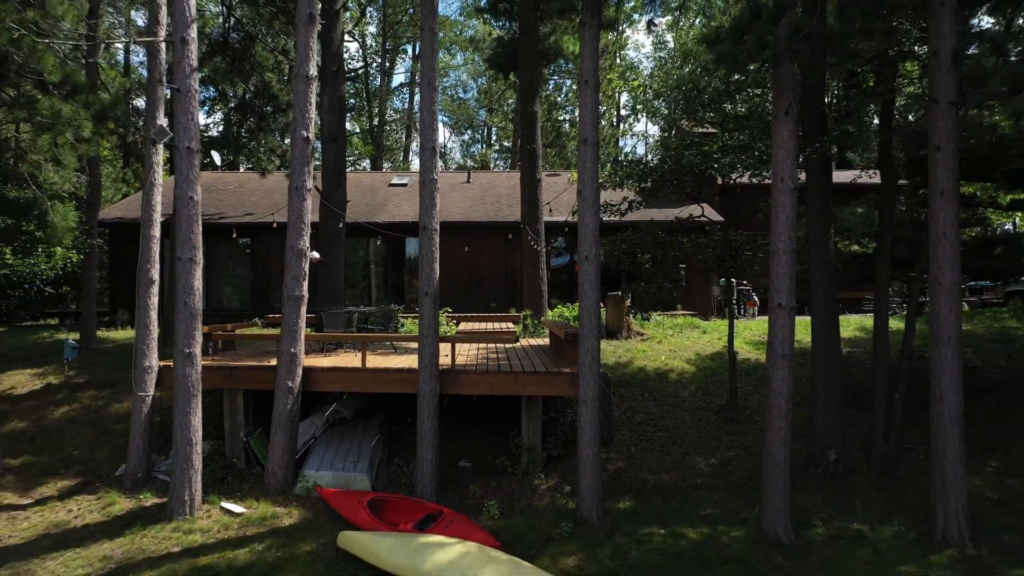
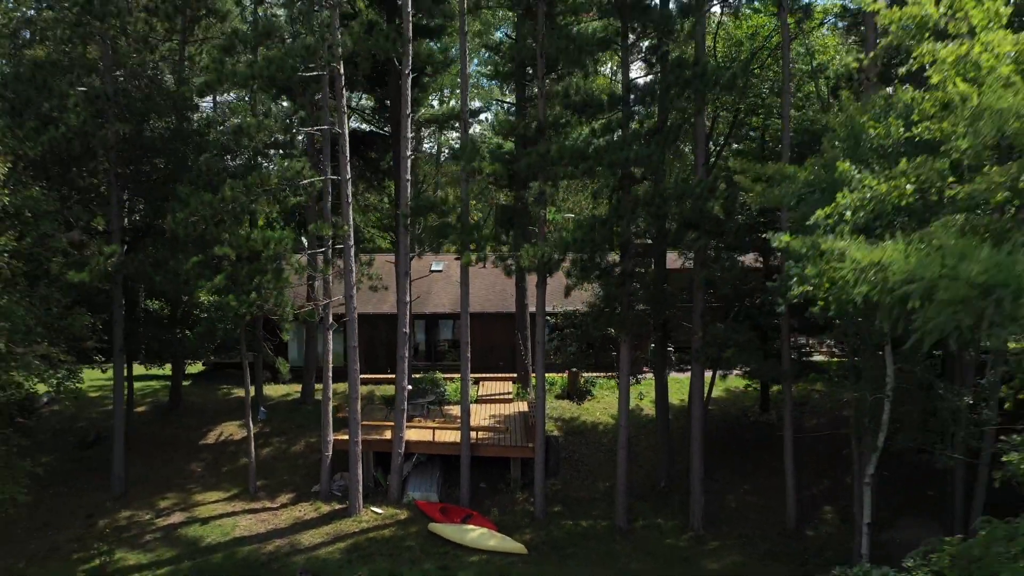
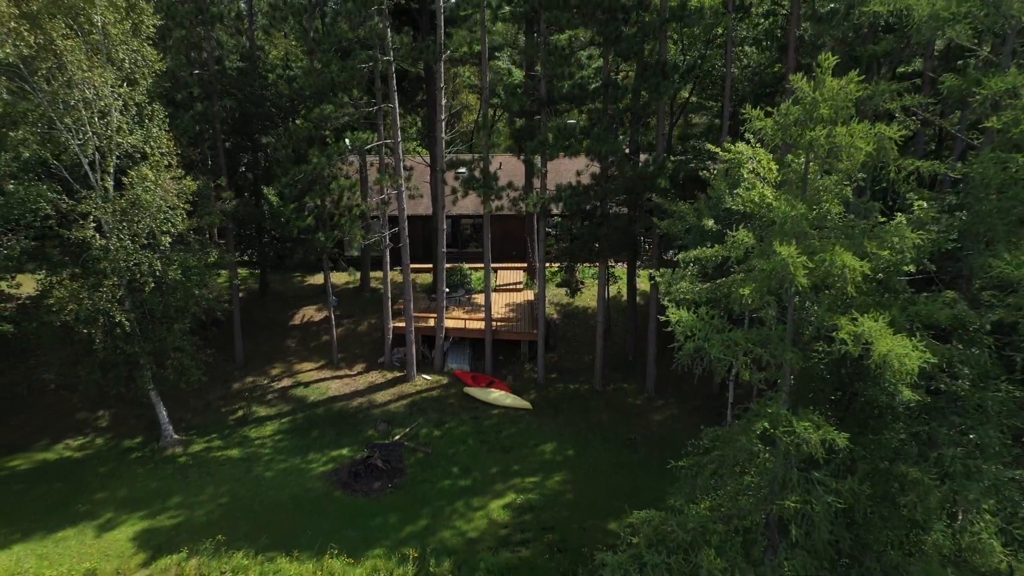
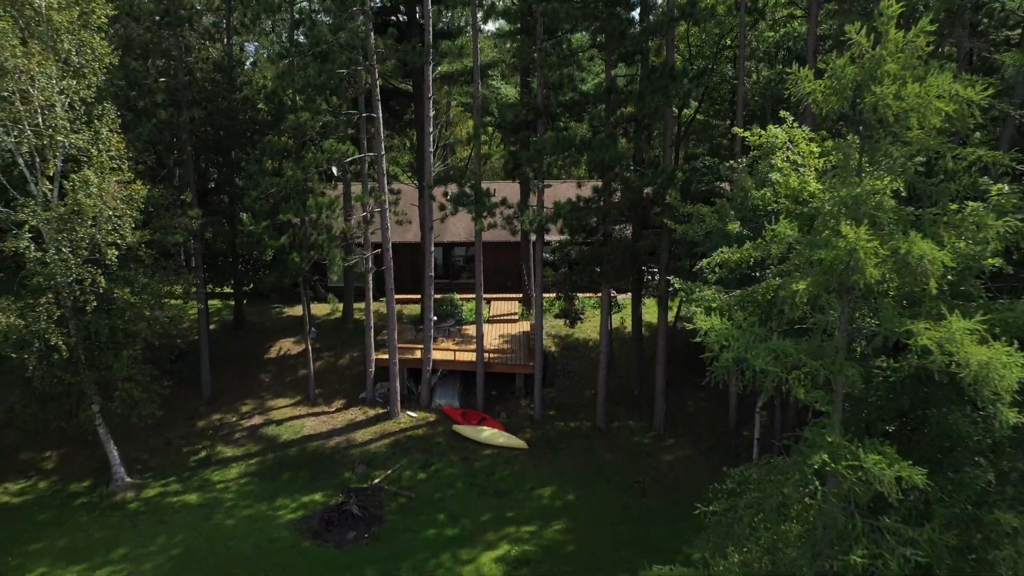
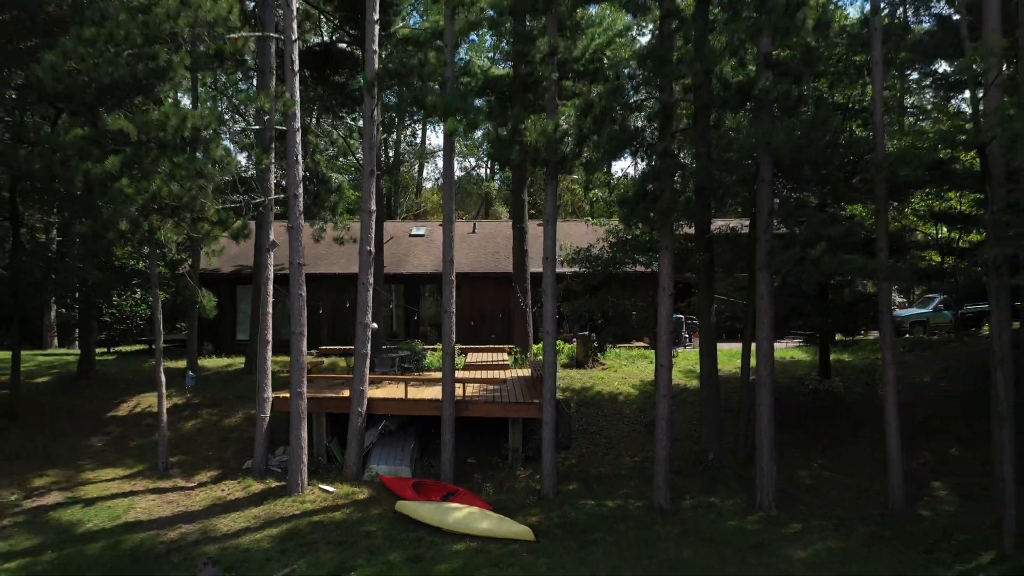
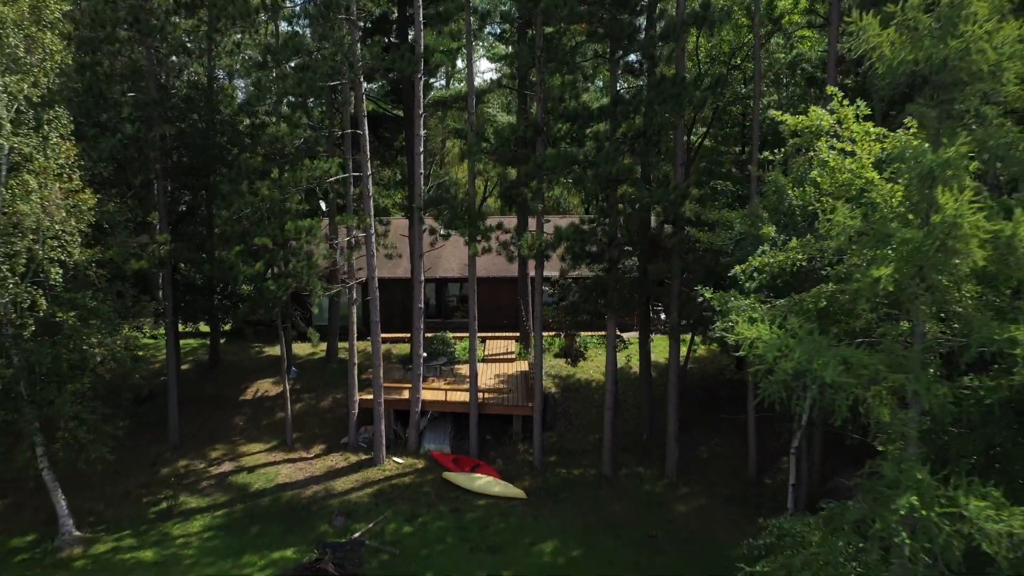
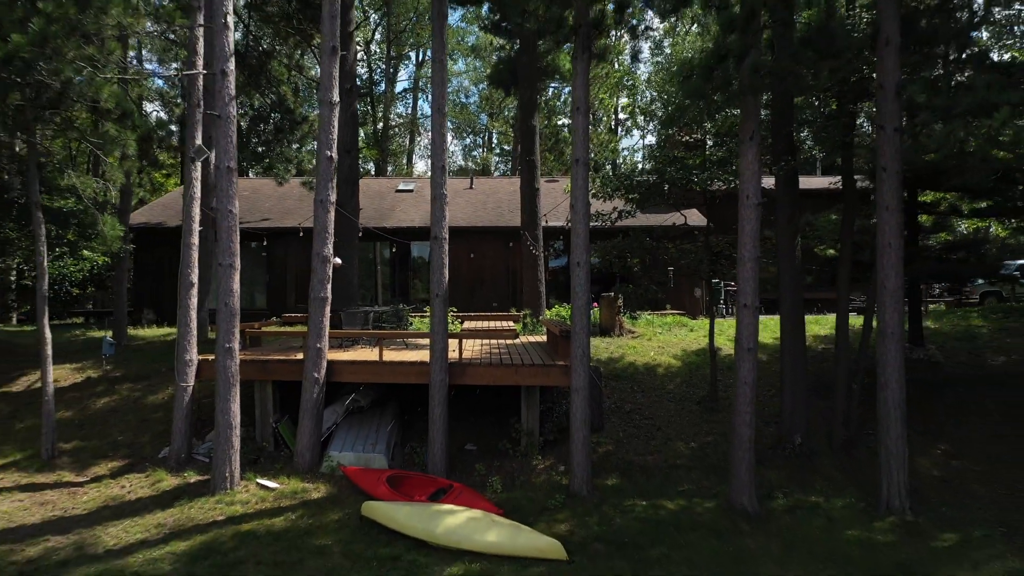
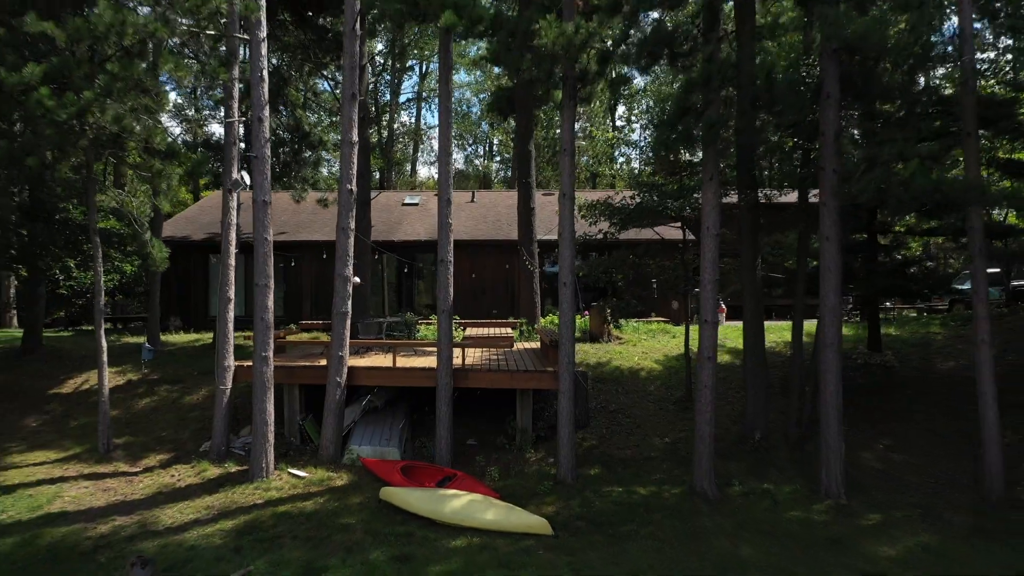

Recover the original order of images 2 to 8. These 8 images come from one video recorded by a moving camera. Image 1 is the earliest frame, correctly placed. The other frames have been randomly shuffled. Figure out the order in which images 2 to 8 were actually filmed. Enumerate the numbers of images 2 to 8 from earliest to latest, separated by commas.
7, 8, 5, 2, 6, 4, 3
